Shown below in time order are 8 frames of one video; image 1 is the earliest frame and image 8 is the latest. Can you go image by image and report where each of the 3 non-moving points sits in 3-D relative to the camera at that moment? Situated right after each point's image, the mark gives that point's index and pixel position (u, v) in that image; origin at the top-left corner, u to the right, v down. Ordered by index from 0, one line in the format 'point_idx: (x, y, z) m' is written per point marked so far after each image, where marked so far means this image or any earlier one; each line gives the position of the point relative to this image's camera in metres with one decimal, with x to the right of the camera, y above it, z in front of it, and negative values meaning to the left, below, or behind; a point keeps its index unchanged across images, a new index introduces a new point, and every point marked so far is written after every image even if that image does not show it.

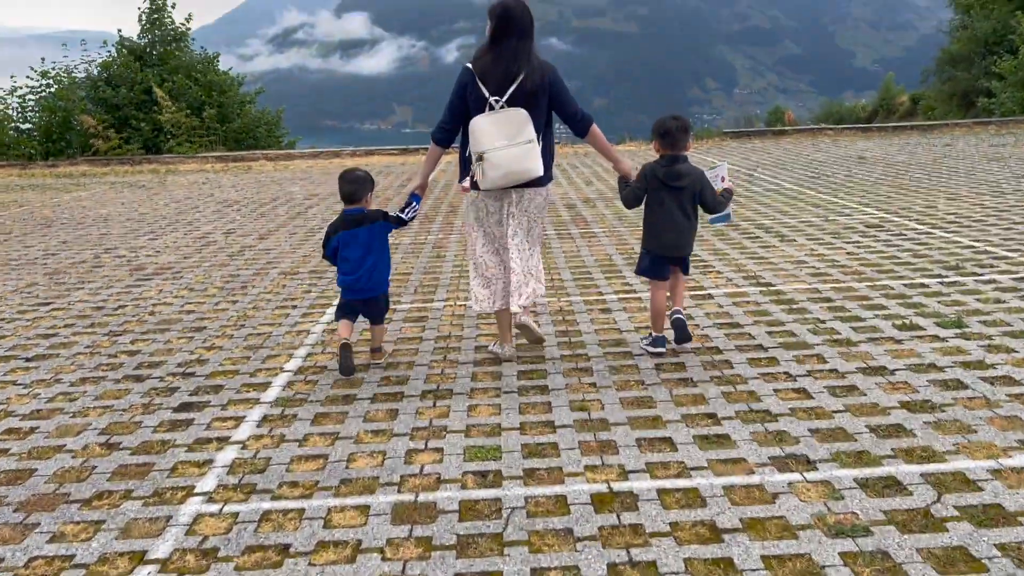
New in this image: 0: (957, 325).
0: (+1.8, -0.2, +3.4) m
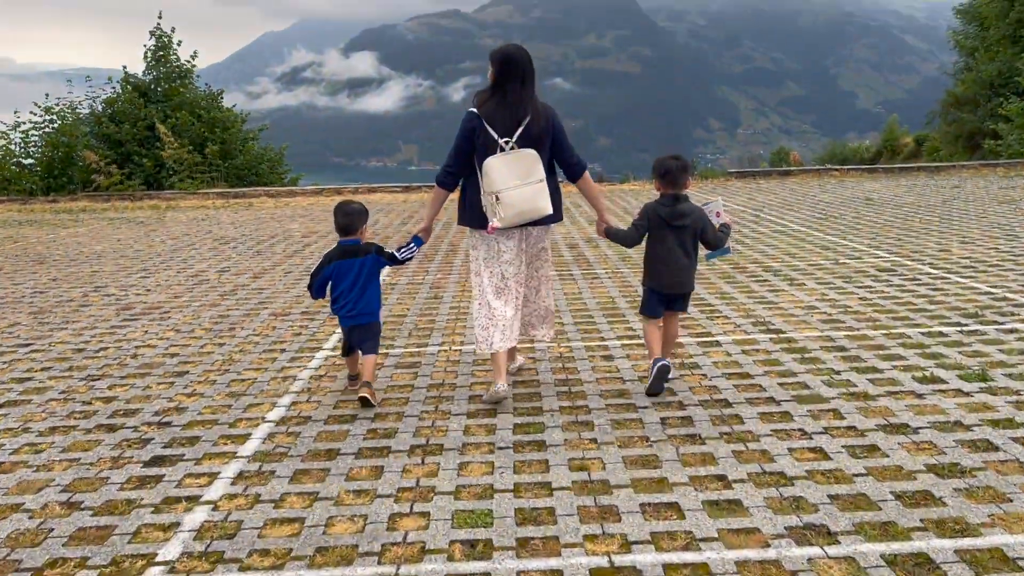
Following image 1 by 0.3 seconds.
0: (+1.8, -0.3, +3.2) m
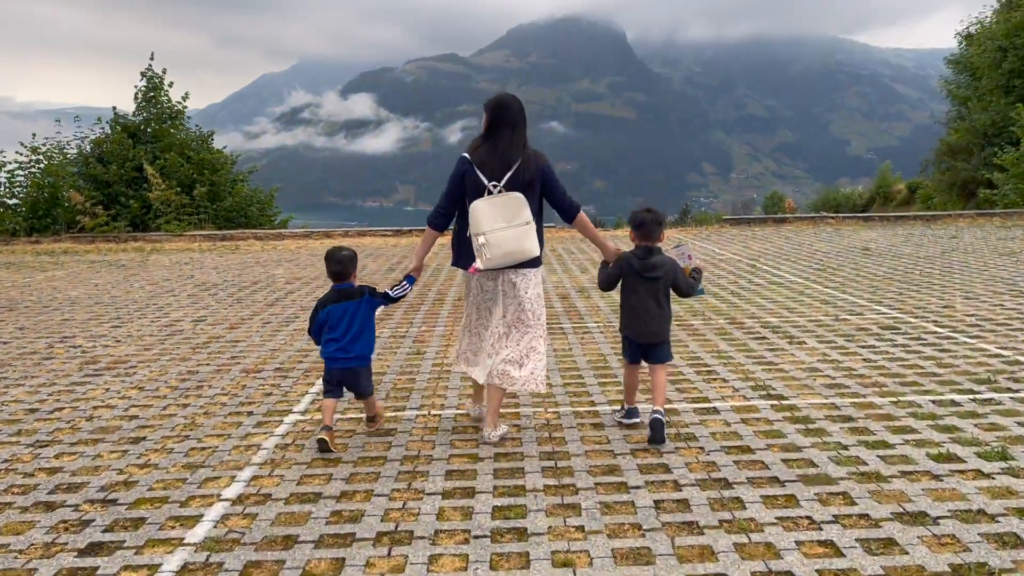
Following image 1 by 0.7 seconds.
0: (+1.7, -0.6, +3.0) m
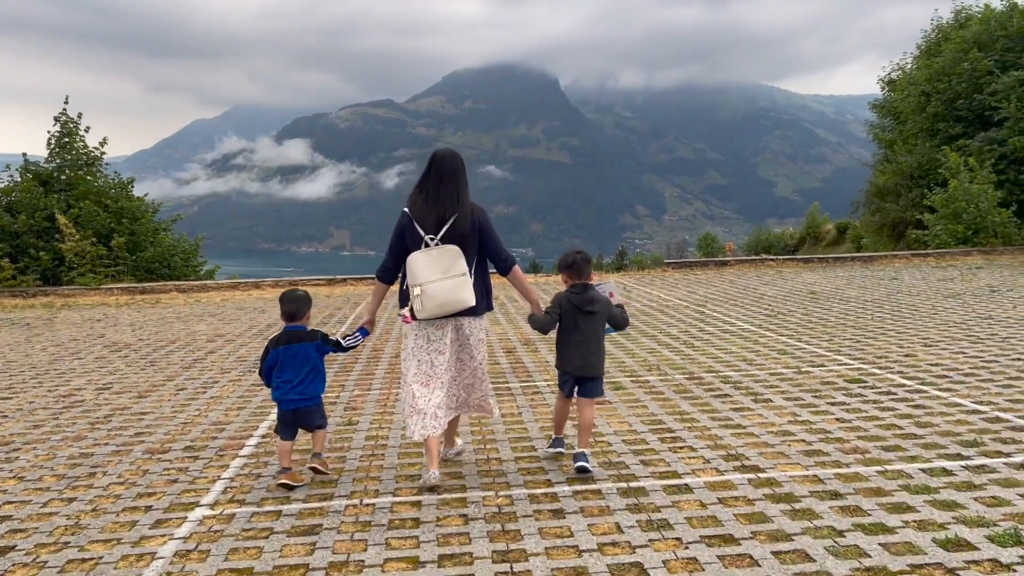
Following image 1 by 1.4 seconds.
0: (+1.6, -0.8, +2.6) m
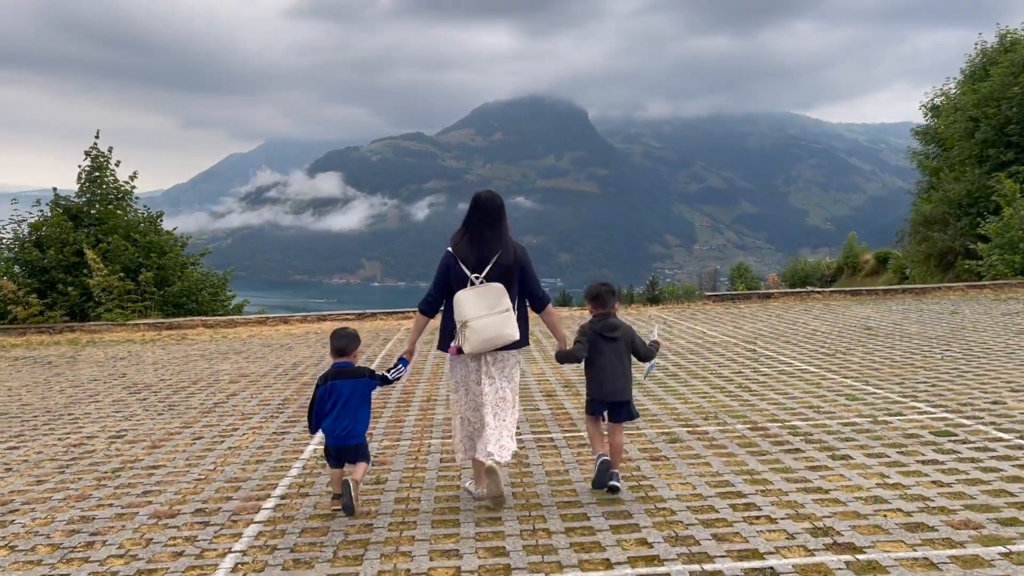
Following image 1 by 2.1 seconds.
0: (+1.7, -0.9, +2.1) m
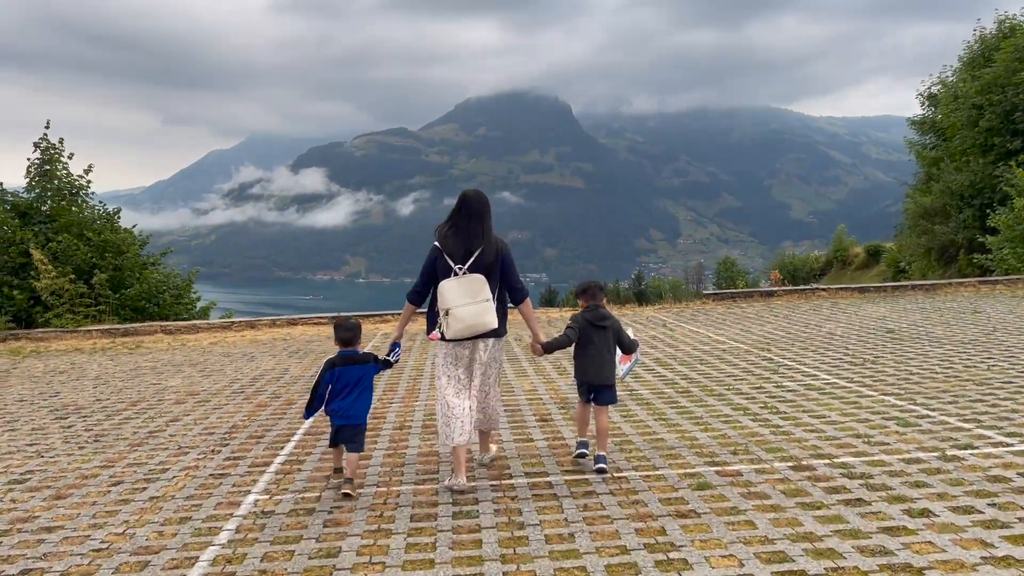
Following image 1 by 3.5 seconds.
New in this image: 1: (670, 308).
0: (+1.7, -1.0, +1.2) m
1: (+2.4, -0.3, +12.5) m
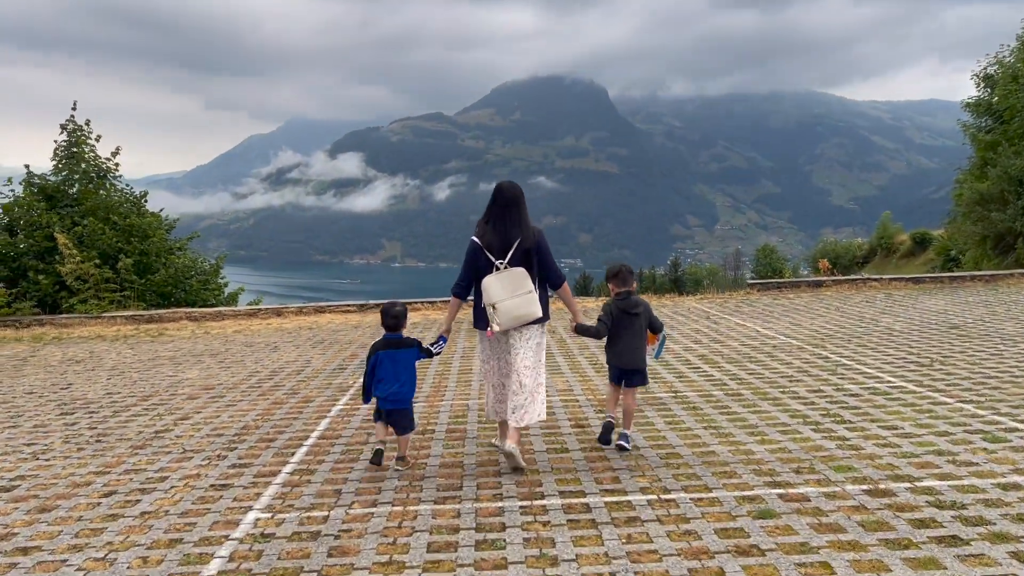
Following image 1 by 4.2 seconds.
0: (+1.8, -1.0, +0.6) m
1: (+2.9, -0.1, +12.0) m
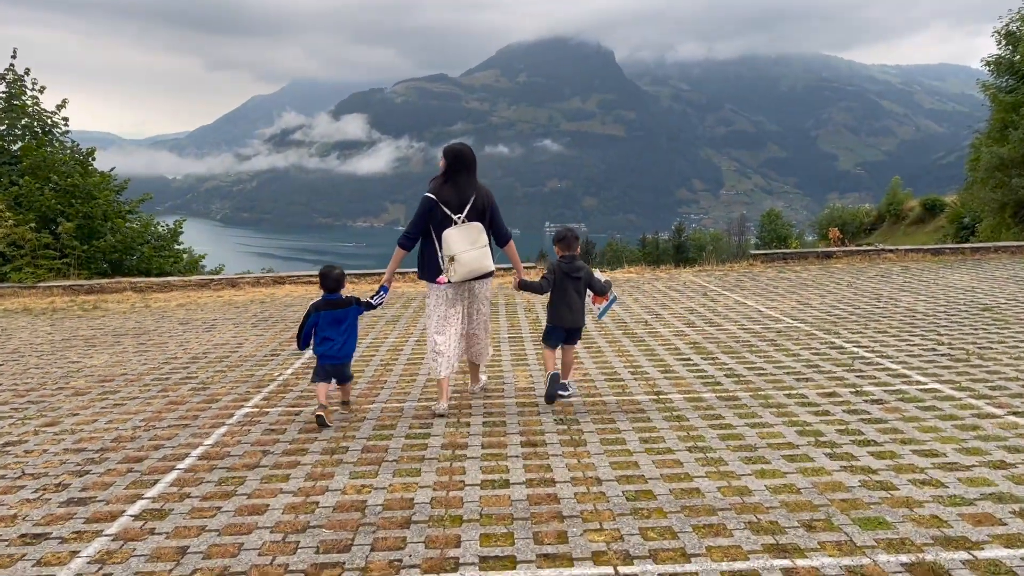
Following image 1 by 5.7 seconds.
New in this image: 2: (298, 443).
0: (+1.4, -1.1, -0.4) m
1: (+2.6, +0.2, +10.9) m
2: (-1.0, -0.7, +3.9) m
